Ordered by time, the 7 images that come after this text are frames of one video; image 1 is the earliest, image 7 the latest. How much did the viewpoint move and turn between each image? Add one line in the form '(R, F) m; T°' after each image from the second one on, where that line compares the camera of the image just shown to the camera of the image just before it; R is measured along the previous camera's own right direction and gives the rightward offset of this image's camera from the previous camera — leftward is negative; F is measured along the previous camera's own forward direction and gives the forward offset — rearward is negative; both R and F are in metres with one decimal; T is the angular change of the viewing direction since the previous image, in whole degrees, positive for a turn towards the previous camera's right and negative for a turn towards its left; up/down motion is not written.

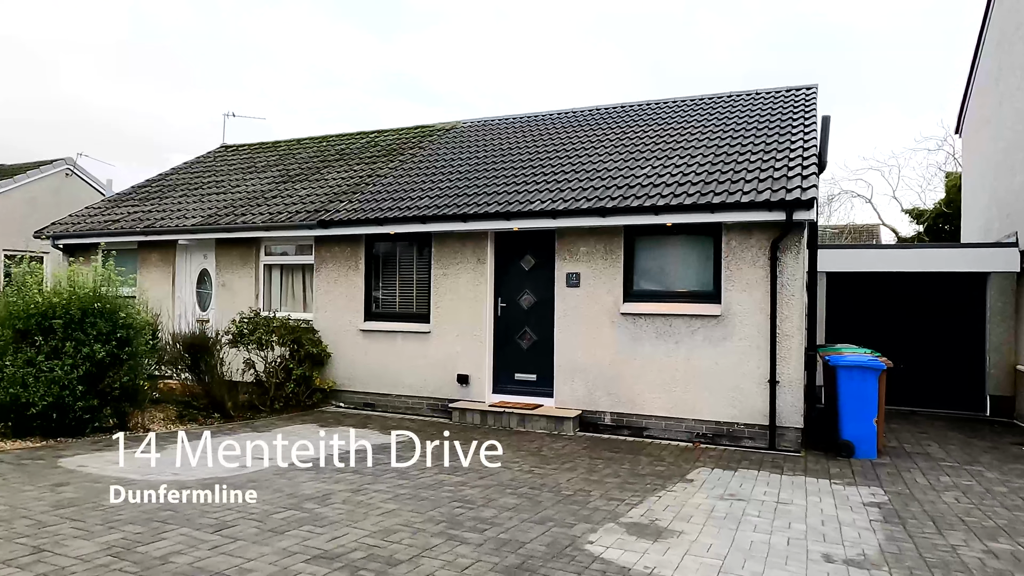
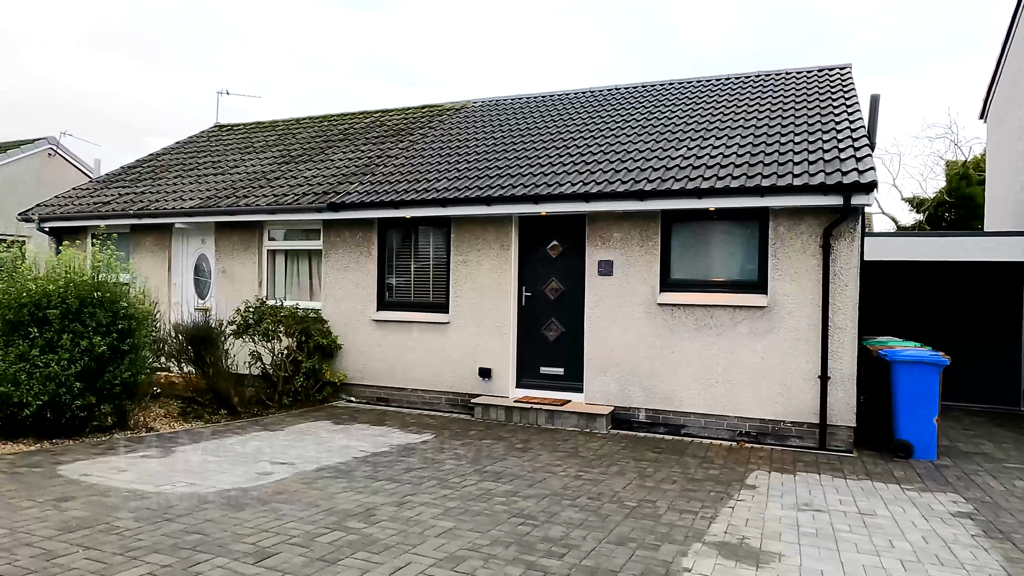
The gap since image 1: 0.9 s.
(-0.5, +0.6) m; +1°
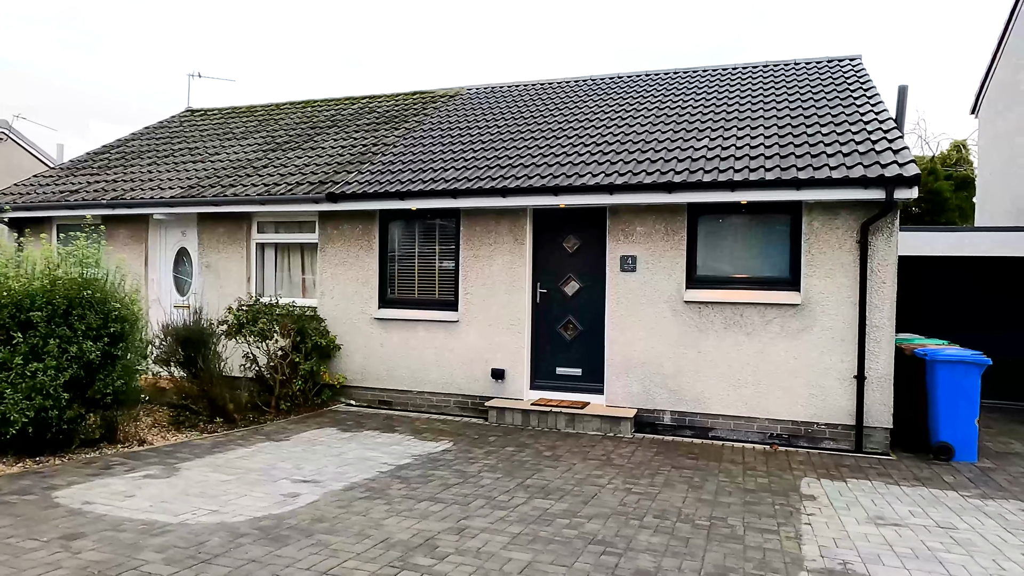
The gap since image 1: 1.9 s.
(-0.7, +0.5) m; +3°
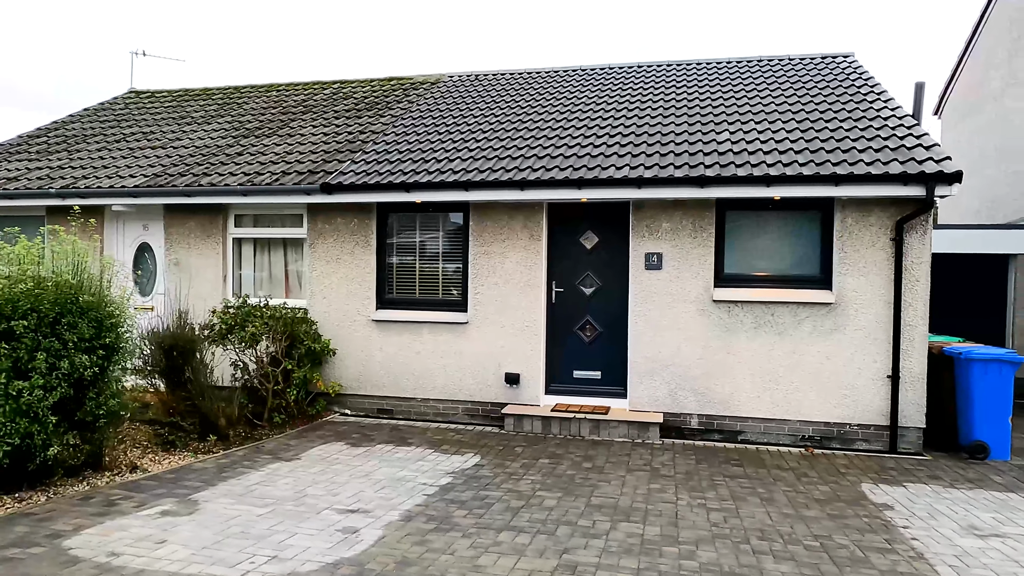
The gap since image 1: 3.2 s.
(-1.0, +0.6) m; +6°
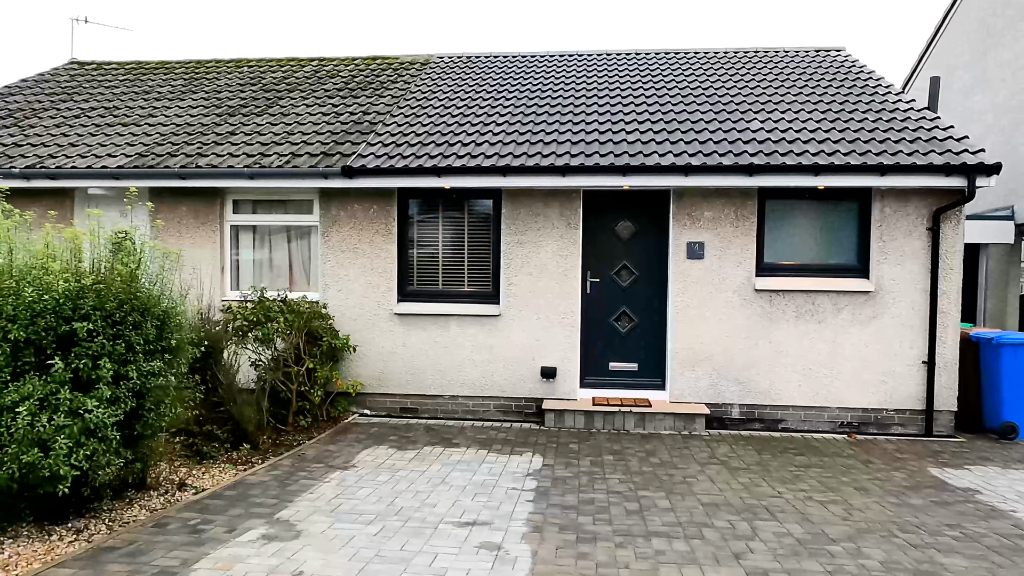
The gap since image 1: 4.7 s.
(-1.3, +0.4) m; +7°
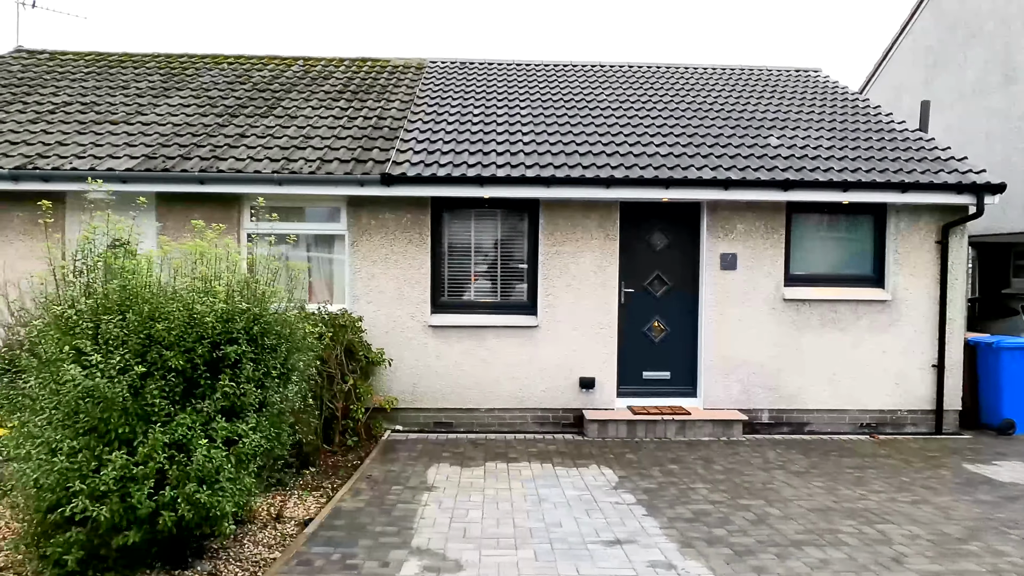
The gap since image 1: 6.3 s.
(-1.4, +0.2) m; +8°
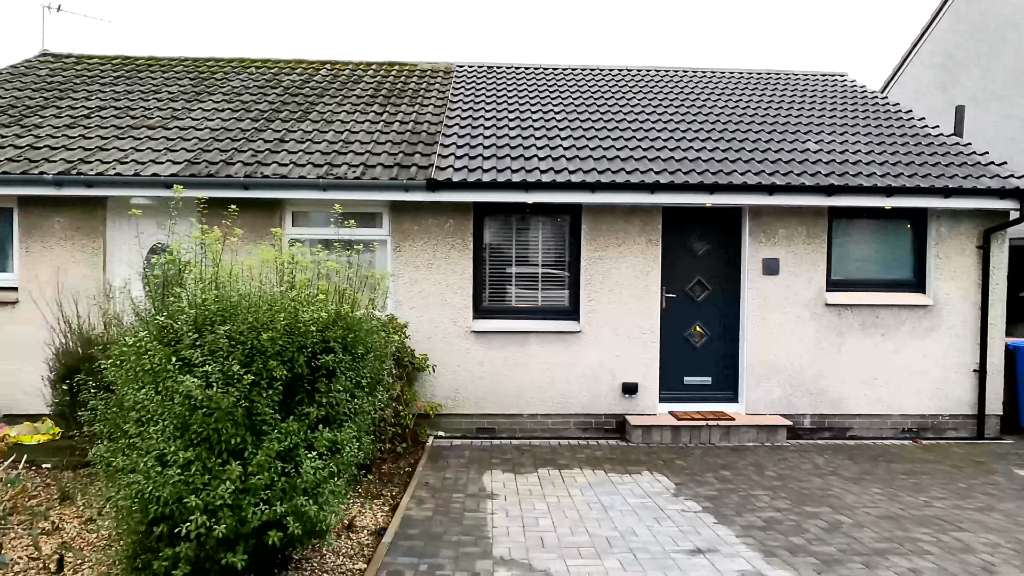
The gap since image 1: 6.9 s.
(-0.5, 0.0) m; 0°
